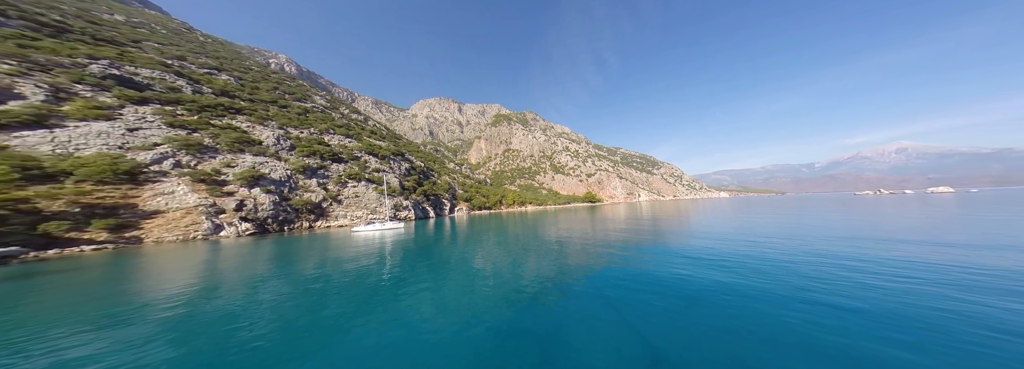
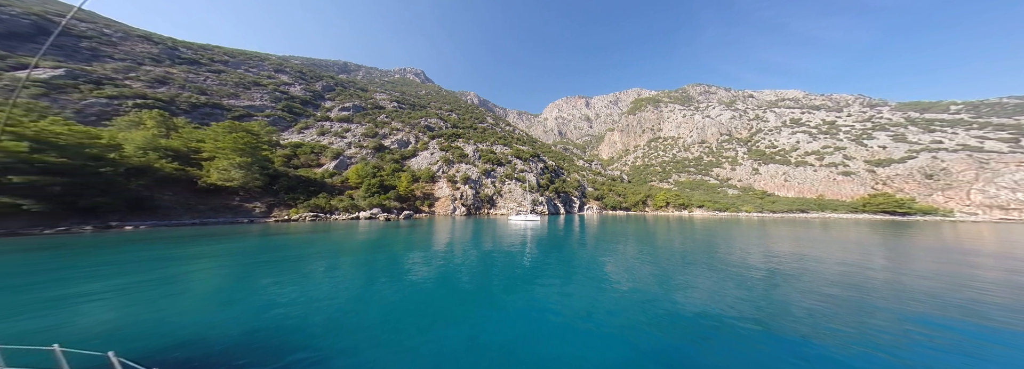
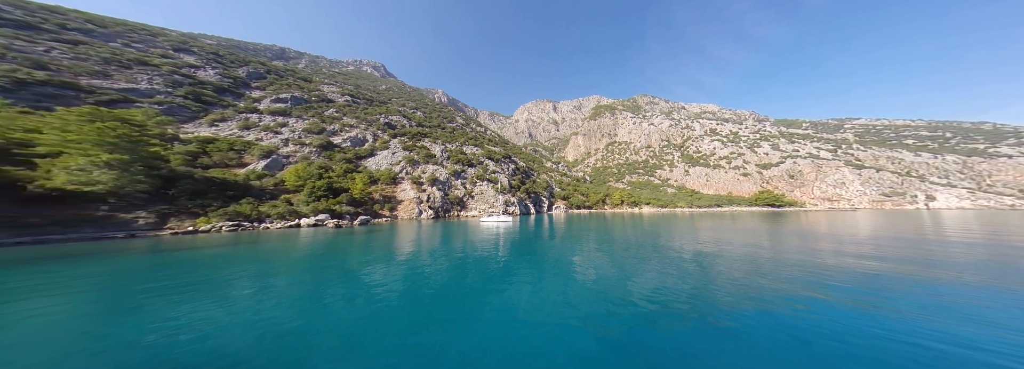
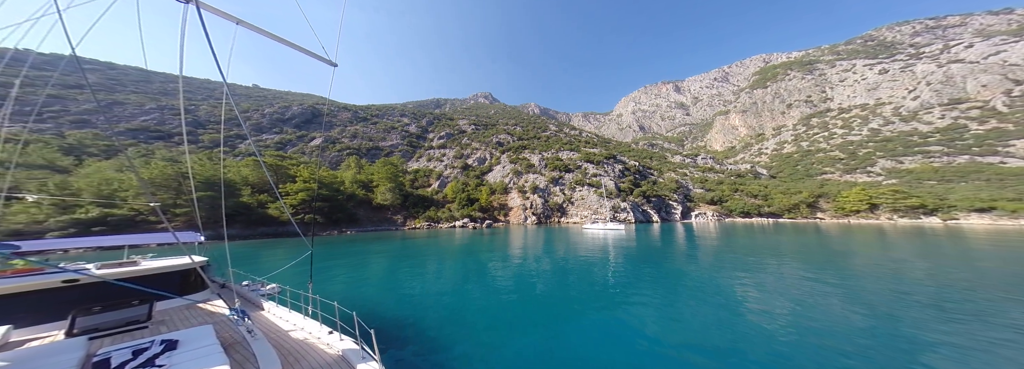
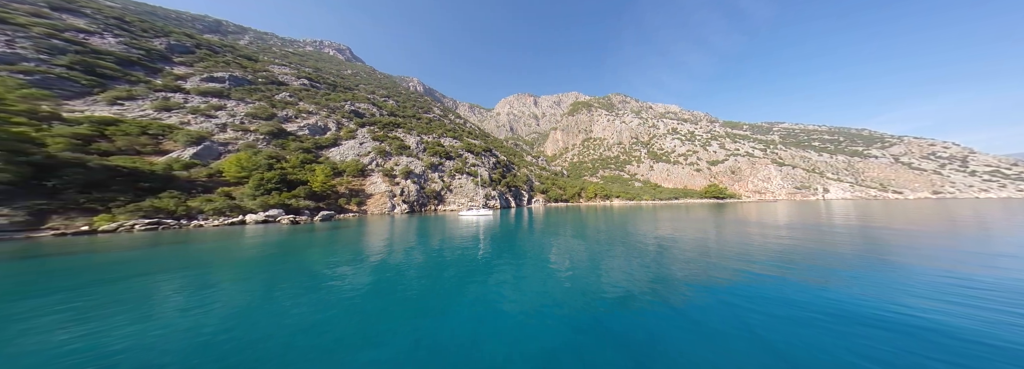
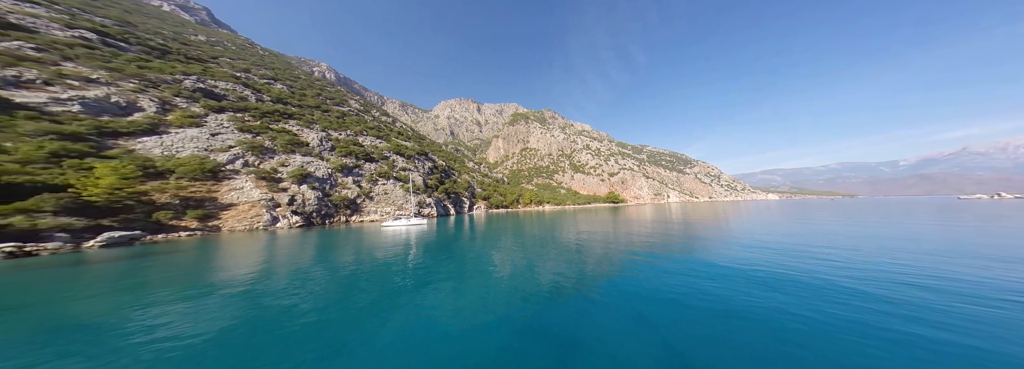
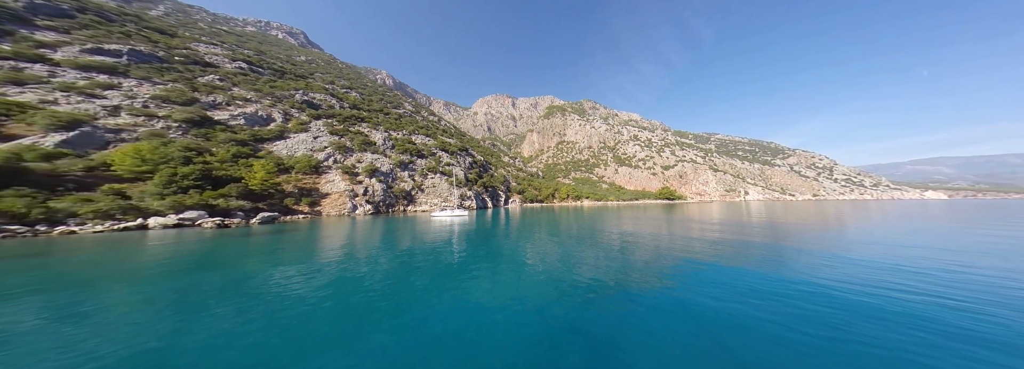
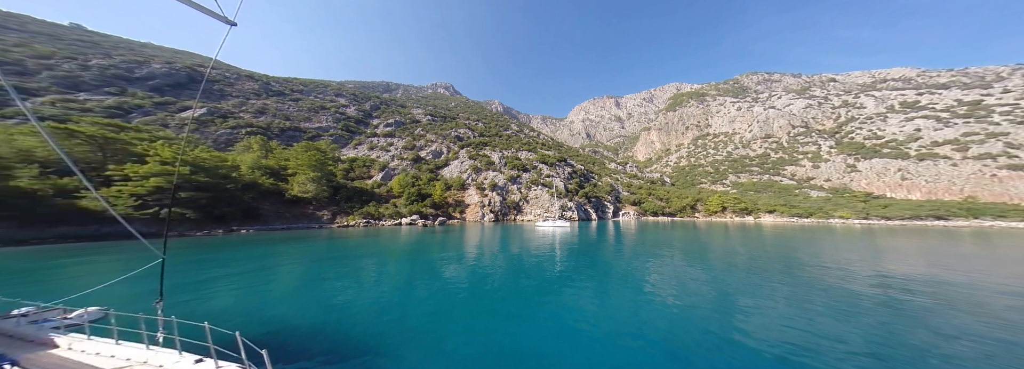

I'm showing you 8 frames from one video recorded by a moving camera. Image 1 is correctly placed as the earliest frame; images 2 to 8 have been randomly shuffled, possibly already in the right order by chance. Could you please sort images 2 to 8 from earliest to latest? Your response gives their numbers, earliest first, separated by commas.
6, 7, 5, 3, 2, 8, 4
